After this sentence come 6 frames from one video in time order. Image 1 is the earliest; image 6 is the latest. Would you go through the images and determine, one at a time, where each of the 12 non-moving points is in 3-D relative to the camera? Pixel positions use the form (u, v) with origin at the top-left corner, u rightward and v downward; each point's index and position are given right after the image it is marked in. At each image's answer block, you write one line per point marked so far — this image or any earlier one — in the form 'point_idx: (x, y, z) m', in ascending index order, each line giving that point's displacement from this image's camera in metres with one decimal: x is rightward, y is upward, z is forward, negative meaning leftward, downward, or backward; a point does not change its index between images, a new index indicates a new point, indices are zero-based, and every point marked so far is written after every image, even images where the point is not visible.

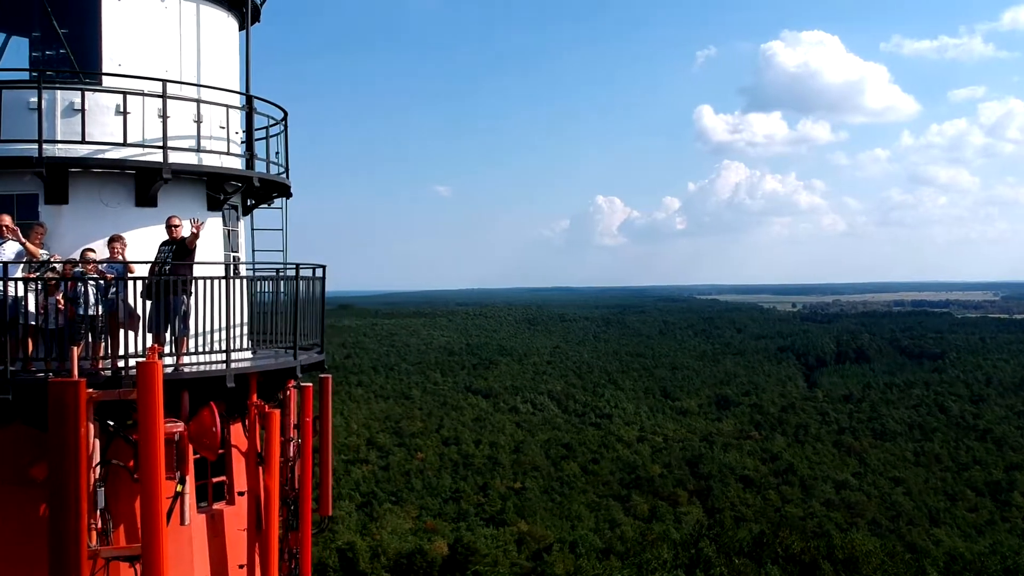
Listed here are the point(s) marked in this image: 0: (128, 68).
0: (-3.2, +1.8, +8.7) m
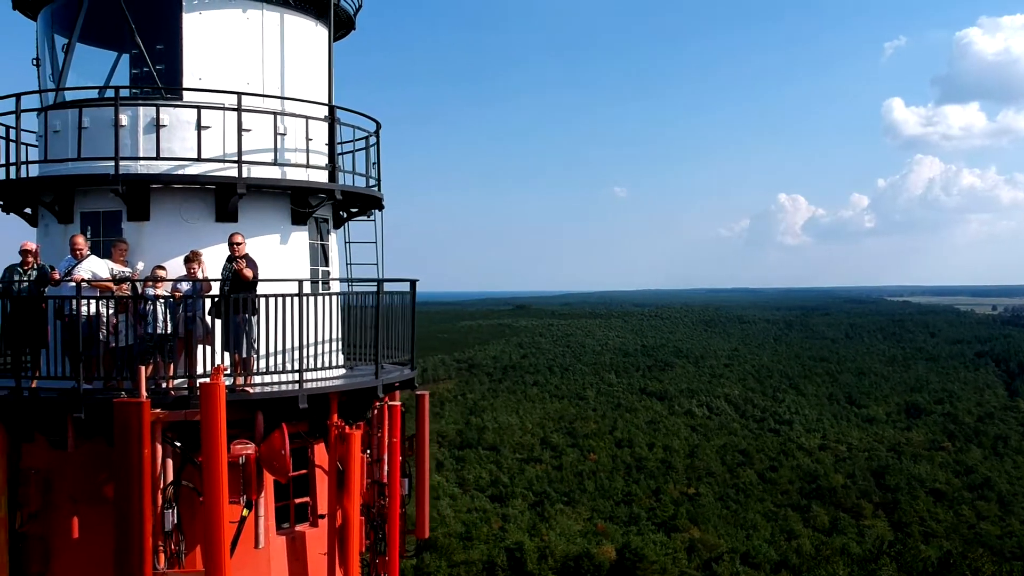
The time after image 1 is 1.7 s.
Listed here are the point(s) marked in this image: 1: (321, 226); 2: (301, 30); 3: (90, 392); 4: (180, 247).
0: (-2.5, +1.7, +8.6) m
1: (-1.8, +0.6, +9.7) m
2: (-1.9, +2.3, +9.2) m
3: (-3.2, -0.8, +7.9) m
4: (-2.8, +0.3, +8.6) m
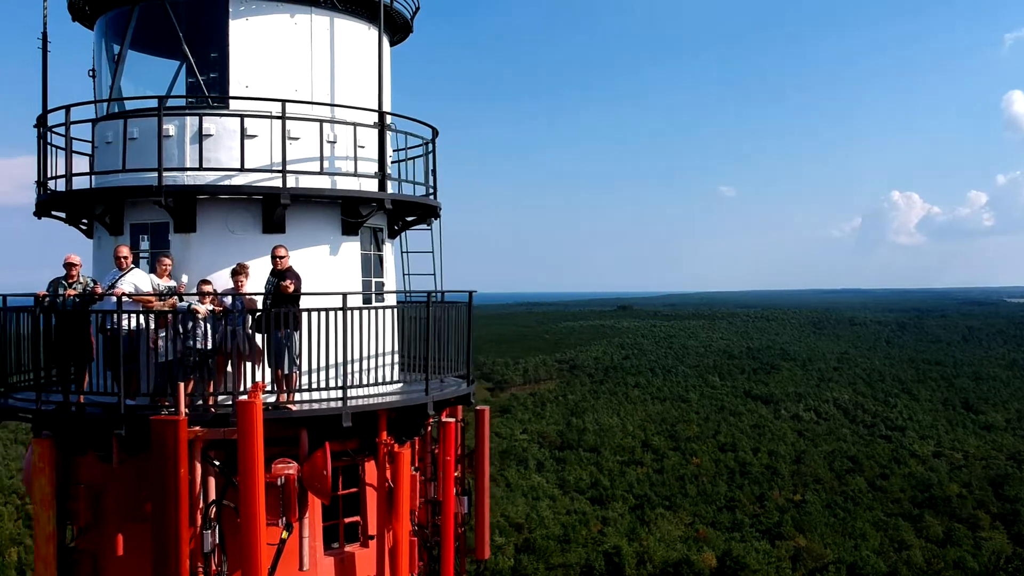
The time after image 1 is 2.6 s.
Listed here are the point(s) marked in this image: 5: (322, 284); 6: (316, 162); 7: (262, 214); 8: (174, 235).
0: (-2.1, +1.6, +8.4) m
1: (-1.2, +0.5, +9.4) m
2: (-1.4, +2.2, +9.0) m
3: (-2.9, -0.9, +7.8) m
4: (-2.3, +0.2, +8.4) m
5: (-1.6, +0.1, +8.7) m
6: (-1.6, +1.0, +8.6) m
7: (-2.0, +0.6, +8.4) m
8: (-2.7, +0.4, +8.4) m
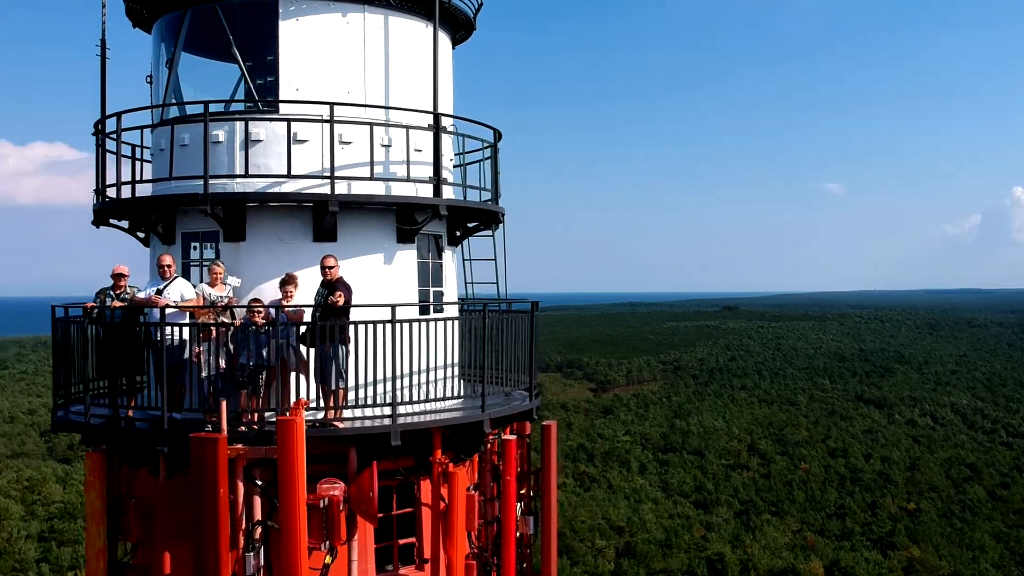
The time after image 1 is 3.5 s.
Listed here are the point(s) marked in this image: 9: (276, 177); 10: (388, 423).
0: (-1.6, +1.5, +8.1) m
1: (-0.7, +0.4, +9.0) m
2: (-0.9, +2.1, +8.6) m
3: (-2.4, -1.0, +7.5) m
4: (-1.8, +0.1, +8.1) m
5: (-1.1, 0.0, +8.3) m
6: (-1.1, +1.0, +8.2) m
7: (-1.6, +0.5, +8.1) m
8: (-2.3, +0.3, +8.1) m
9: (-1.8, +0.9, +8.0) m
10: (-0.9, -1.0, +7.6) m
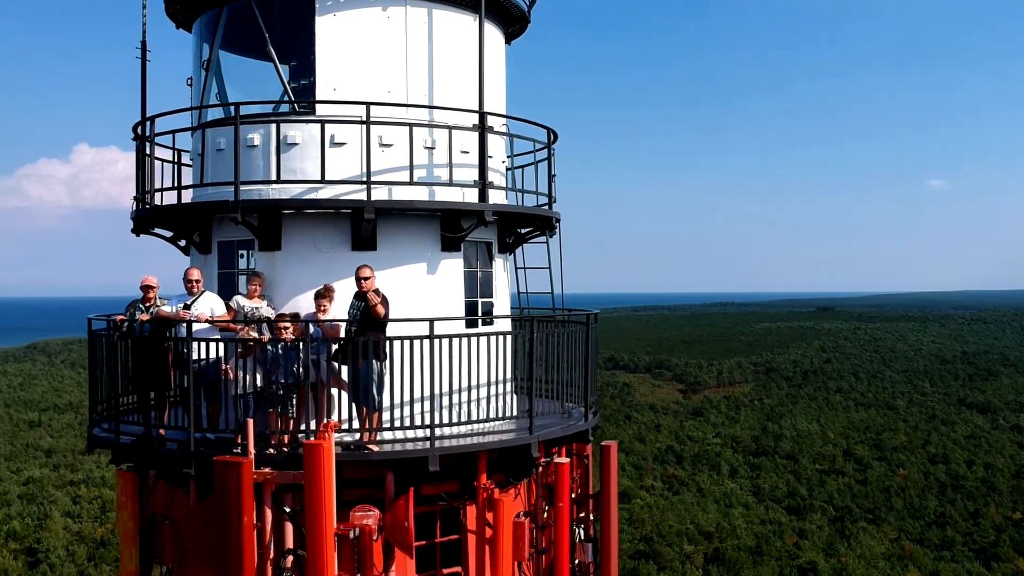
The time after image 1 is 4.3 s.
0: (-1.2, +1.4, +7.6) m
1: (-0.2, +0.3, +8.4) m
2: (-0.4, +2.0, +8.0) m
3: (-2.1, -1.1, +7.1) m
4: (-1.5, +0.1, +7.6) m
5: (-0.7, -0.1, +7.8) m
6: (-0.8, +0.9, +7.7) m
7: (-1.2, +0.4, +7.6) m
8: (-1.9, +0.3, +7.7) m
9: (-1.5, +0.8, +7.6) m
10: (-0.6, -1.1, +7.1) m
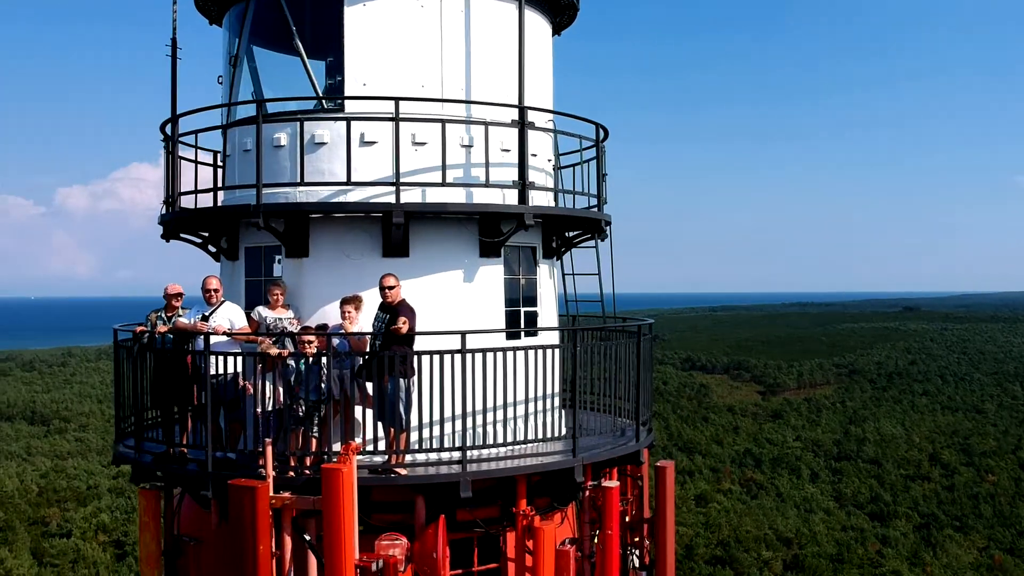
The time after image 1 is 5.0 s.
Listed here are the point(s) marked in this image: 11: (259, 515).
0: (-0.9, +1.4, +7.1) m
1: (+0.1, +0.2, +7.8) m
2: (-0.1, +2.0, +7.5) m
3: (-1.9, -1.1, +6.7) m
4: (-1.2, 0.0, +7.2) m
5: (-0.4, -0.2, +7.3) m
6: (-0.5, +0.8, +7.2) m
7: (-0.9, +0.4, +7.1) m
8: (-1.6, +0.2, +7.2) m
9: (-1.2, +0.7, +7.1) m
10: (-0.3, -1.1, +6.6) m
11: (-1.5, -1.3, +6.0) m
